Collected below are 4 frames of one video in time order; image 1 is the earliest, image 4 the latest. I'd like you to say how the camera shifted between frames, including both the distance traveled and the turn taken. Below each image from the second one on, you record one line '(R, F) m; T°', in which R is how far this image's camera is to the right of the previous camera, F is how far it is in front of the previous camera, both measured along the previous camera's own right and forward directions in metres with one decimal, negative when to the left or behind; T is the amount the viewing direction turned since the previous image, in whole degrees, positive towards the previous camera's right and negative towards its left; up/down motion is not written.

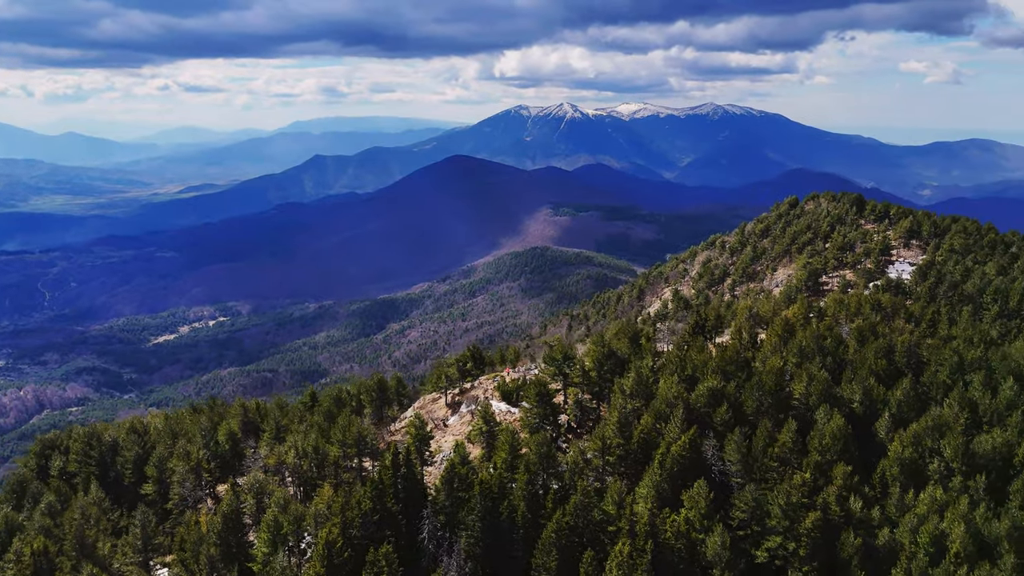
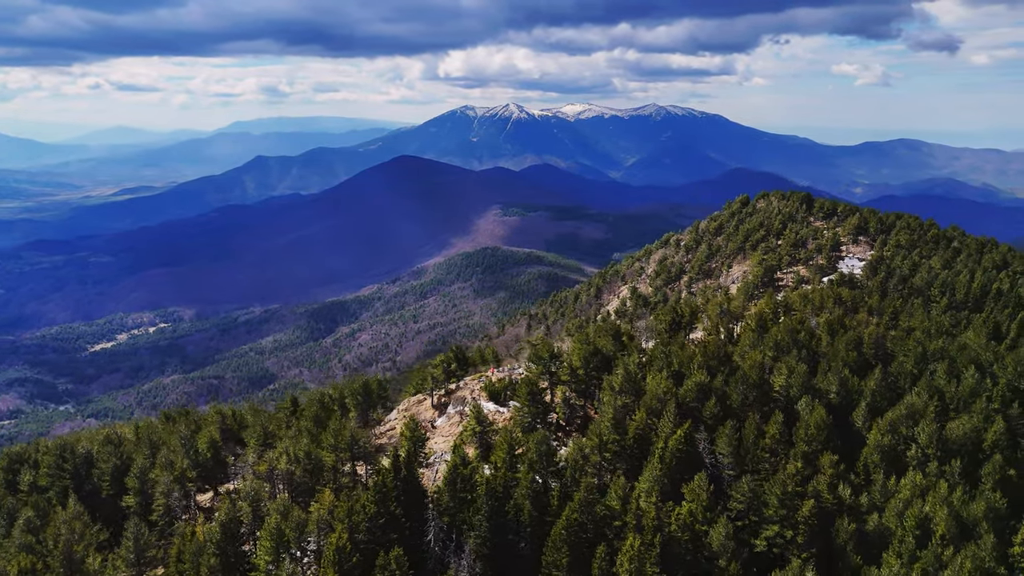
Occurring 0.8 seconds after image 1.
(-3.0, 0.0) m; +4°
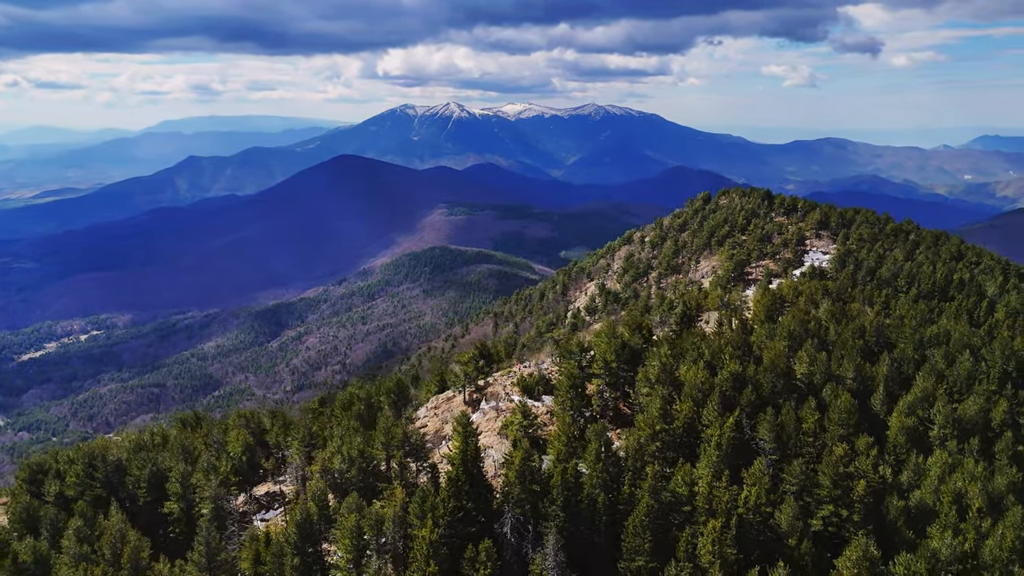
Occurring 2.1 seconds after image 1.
(-7.1, -0.5) m; +4°
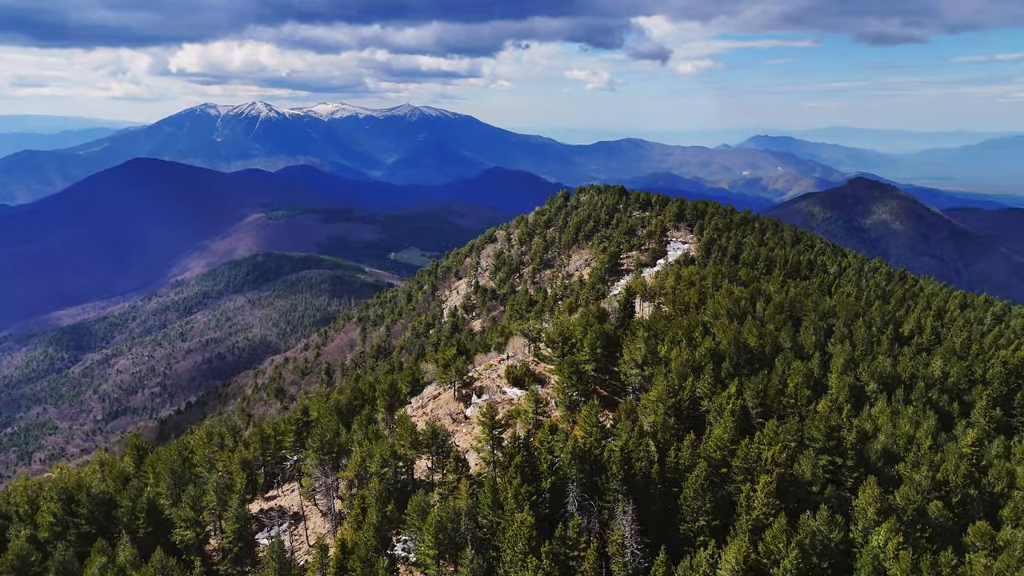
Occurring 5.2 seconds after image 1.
(-13.2, -0.2) m; +13°
